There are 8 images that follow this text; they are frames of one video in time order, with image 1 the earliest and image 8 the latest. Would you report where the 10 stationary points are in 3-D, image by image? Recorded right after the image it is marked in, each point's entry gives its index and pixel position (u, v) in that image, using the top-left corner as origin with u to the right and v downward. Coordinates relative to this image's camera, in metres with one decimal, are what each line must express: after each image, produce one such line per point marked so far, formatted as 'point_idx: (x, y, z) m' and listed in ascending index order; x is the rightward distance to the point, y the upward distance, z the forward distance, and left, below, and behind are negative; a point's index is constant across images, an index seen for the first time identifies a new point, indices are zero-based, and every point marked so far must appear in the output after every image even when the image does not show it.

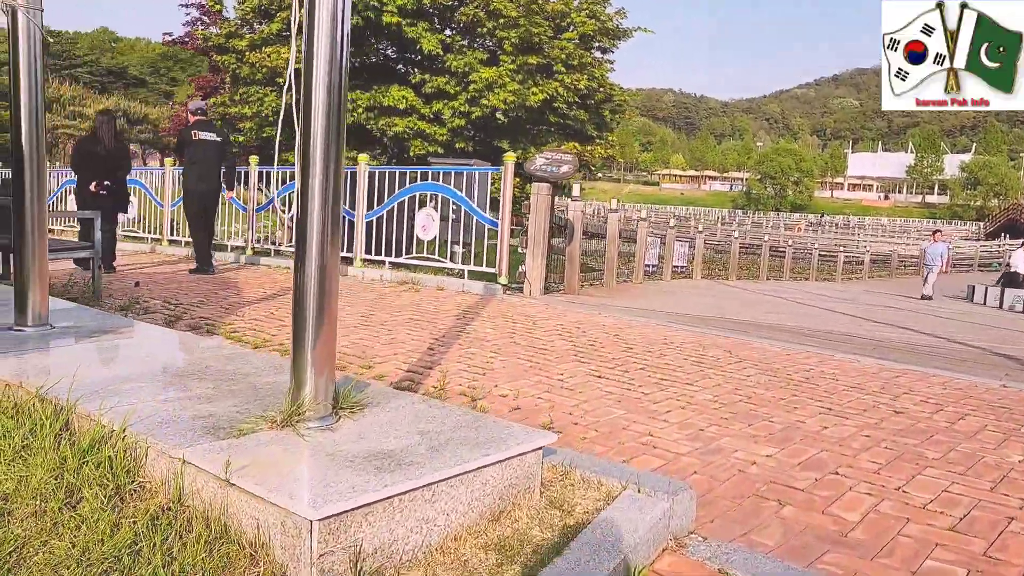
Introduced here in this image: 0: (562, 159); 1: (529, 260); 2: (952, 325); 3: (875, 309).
0: (+0.5, +1.3, +8.3) m
1: (+0.2, +0.3, +8.2) m
2: (+5.1, -0.4, +9.6) m
3: (+5.4, -0.3, +12.2) m
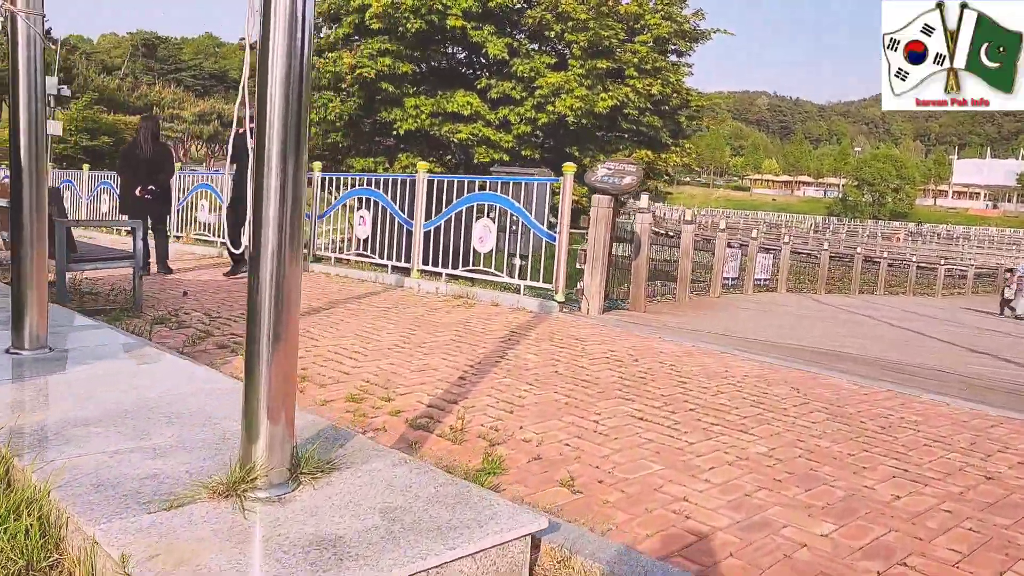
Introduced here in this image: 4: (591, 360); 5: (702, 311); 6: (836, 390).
0: (+1.1, +1.1, +7.8) m
1: (+0.7, +0.1, +7.8) m
2: (+5.8, -0.7, +8.6) m
3: (+6.3, -0.6, +11.2) m
4: (+0.5, -0.5, +5.6) m
5: (+2.5, -0.3, +10.7) m
6: (+2.1, -0.7, +5.3) m
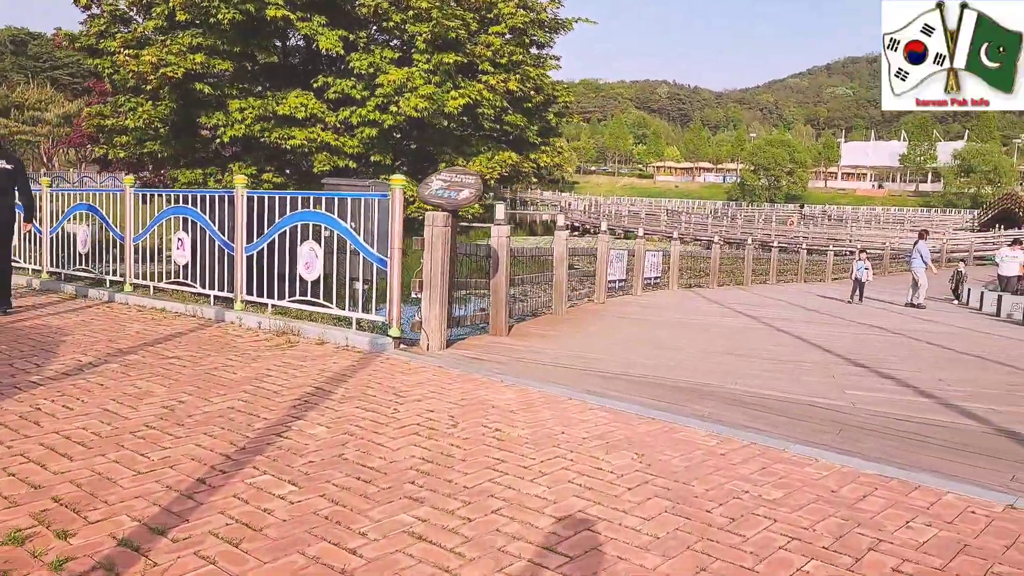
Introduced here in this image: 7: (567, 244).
0: (-0.4, +0.9, +6.7) m
1: (-0.7, -0.2, +6.7) m
2: (+4.3, -0.8, +8.1) m
3: (+4.5, -0.6, +10.7) m
4: (-0.6, -0.8, +4.5) m
5: (+0.7, -0.5, +9.8) m
6: (+0.9, -0.9, +4.4) m
7: (+0.7, +0.6, +11.0) m
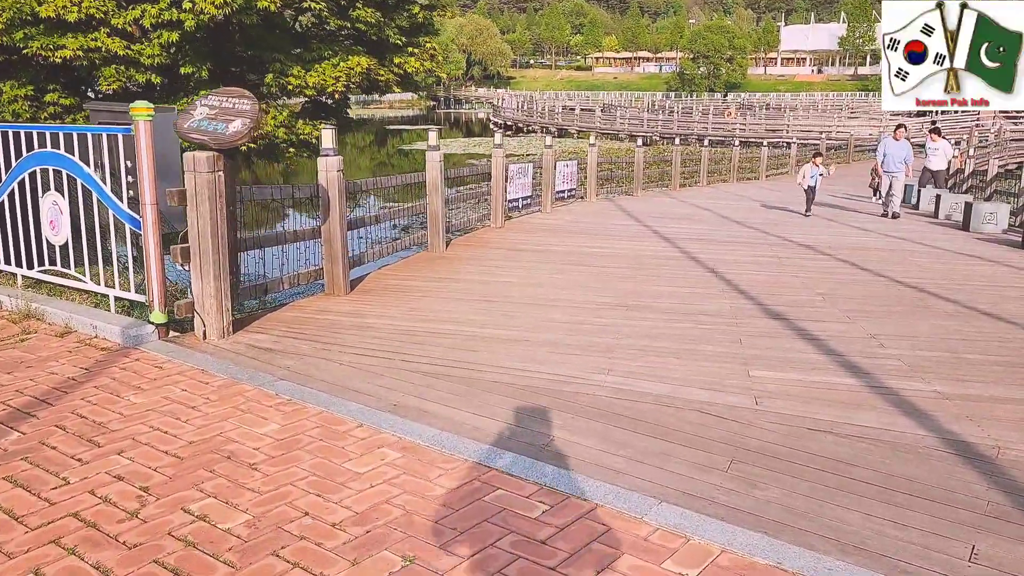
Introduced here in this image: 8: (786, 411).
0: (-1.6, +1.1, +4.9) m
1: (-1.9, 0.0, +5.0) m
2: (+3.0, -0.2, +6.7) m
3: (+3.1, +0.3, +9.3) m
4: (-1.7, -0.8, +2.9) m
5: (-0.6, +0.2, +8.1) m
6: (-0.1, -0.9, +2.8) m
7: (-0.8, +1.3, +9.2) m
8: (+1.4, -0.6, +4.2) m
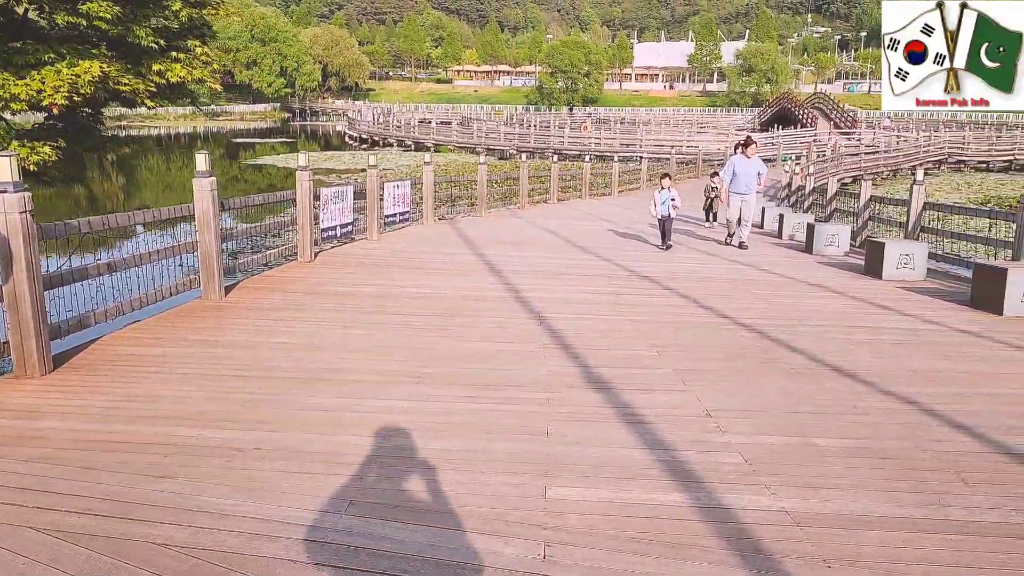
0: (-2.9, +0.6, +3.1) m
1: (-3.1, -0.4, +3.2) m
2: (+1.4, -0.5, +5.7) m
3: (+1.1, -0.1, +8.3) m
4: (-2.5, -1.3, +1.2) m
5: (-2.4, -0.3, +6.5) m
6: (-1.0, -1.3, +1.4) m
7: (-2.7, +0.8, +7.5) m
8: (+0.3, -1.0, +2.9) m
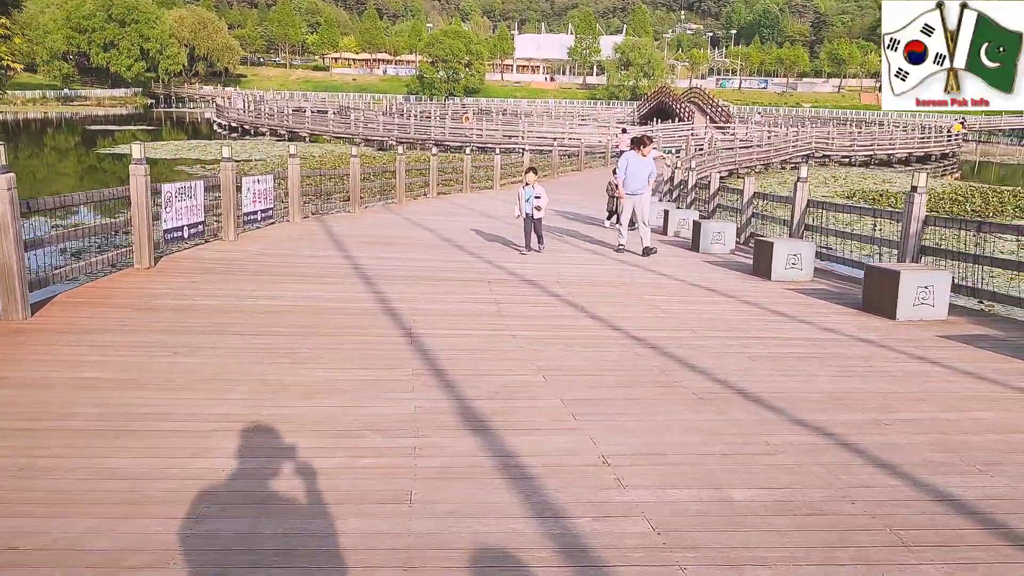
0: (-3.3, +0.4, +1.9) m
1: (-3.6, -0.6, +1.9) m
2: (+0.6, -0.6, +5.0) m
3: (-0.1, -0.2, +7.5) m
4: (-2.7, -1.5, 0.0) m
5: (-3.3, -0.5, +5.3) m
6: (-1.2, -1.4, +0.4) m
7: (-3.8, +0.7, +6.2) m
8: (-0.2, -1.1, +2.1) m
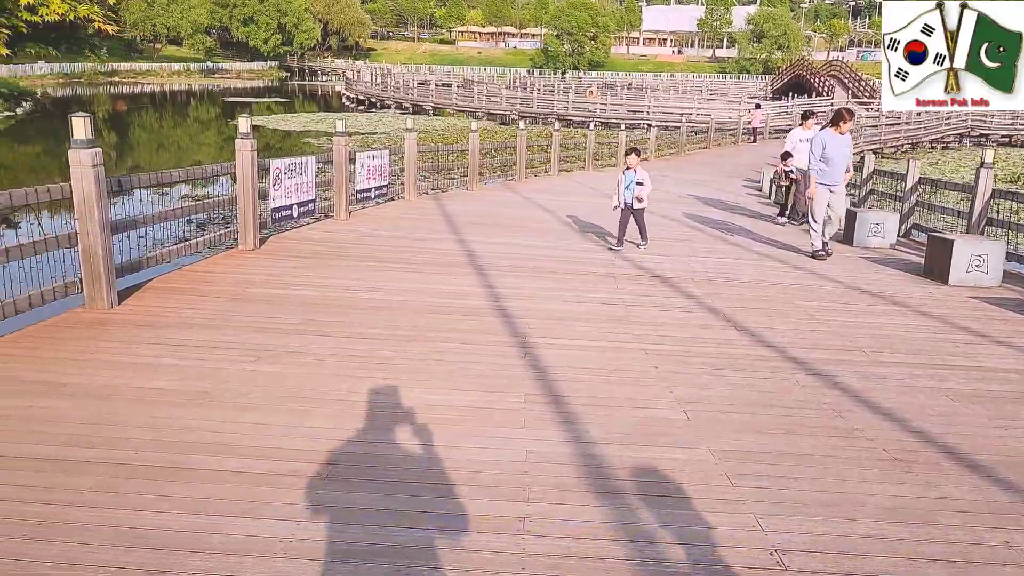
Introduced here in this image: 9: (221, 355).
0: (-3.0, +0.4, +1.3) m
1: (-3.3, -0.7, +1.4) m
2: (+1.2, -0.7, +3.9) m
3: (+0.9, -0.2, +6.5) m
4: (-2.7, -1.6, -0.6) m
5: (-2.5, -0.4, +4.7) m
6: (-1.2, -1.6, -0.4) m
7: (-2.9, +0.8, +5.7) m
8: (+0.1, -1.3, +1.2) m
9: (-1.8, -0.4, +5.0) m
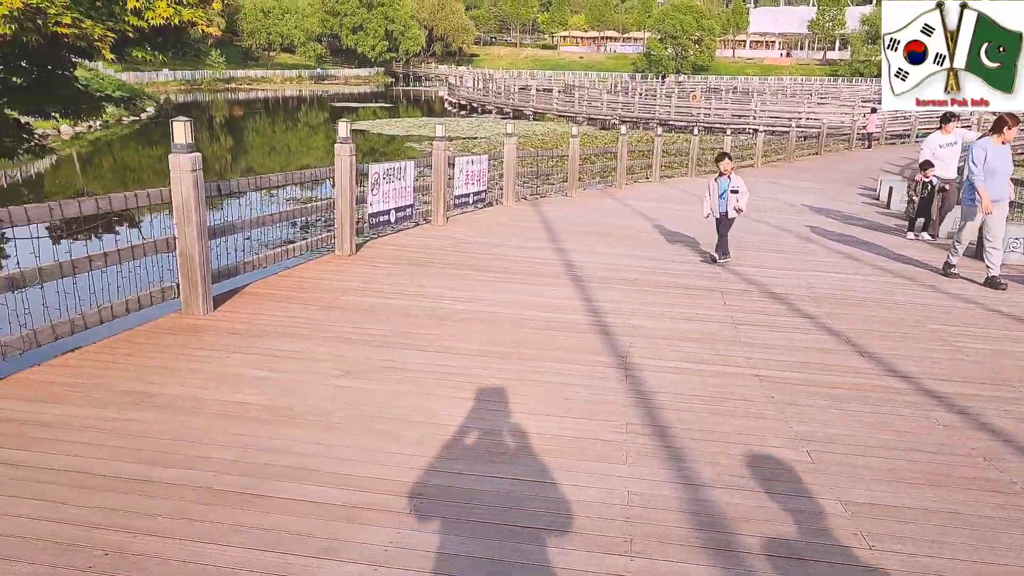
0: (-2.9, +0.4, +1.3) m
1: (-3.1, -0.7, +1.4) m
2: (+1.7, -0.9, +3.4) m
3: (+1.7, -0.3, +6.0) m
4: (-2.8, -1.6, -0.6) m
5: (-2.0, -0.5, +4.6) m
6: (-1.3, -1.6, -0.6) m
7: (-2.2, +0.7, +5.6) m
8: (+0.2, -1.4, +0.8) m
9: (-1.2, -0.5, +4.8) m
